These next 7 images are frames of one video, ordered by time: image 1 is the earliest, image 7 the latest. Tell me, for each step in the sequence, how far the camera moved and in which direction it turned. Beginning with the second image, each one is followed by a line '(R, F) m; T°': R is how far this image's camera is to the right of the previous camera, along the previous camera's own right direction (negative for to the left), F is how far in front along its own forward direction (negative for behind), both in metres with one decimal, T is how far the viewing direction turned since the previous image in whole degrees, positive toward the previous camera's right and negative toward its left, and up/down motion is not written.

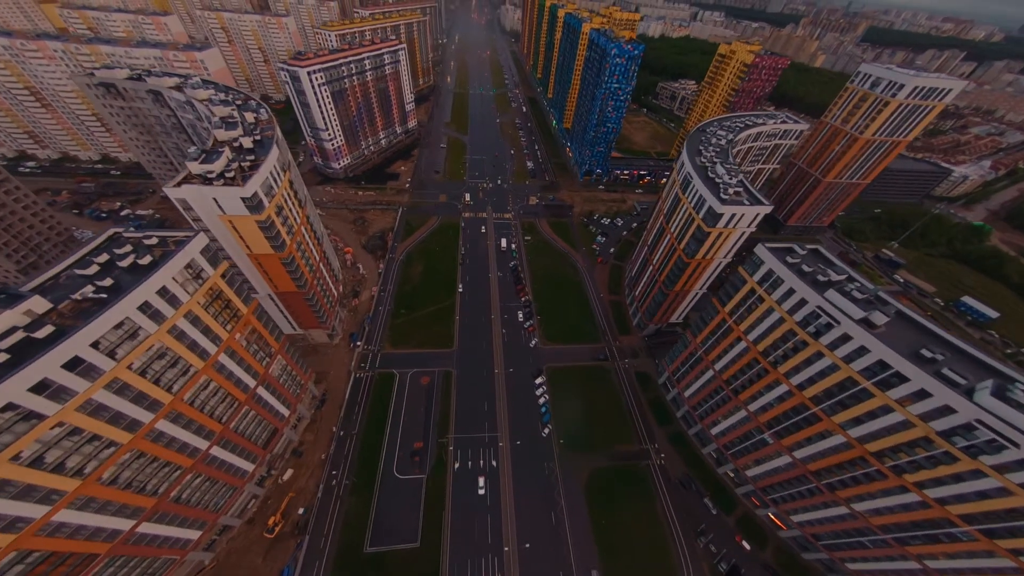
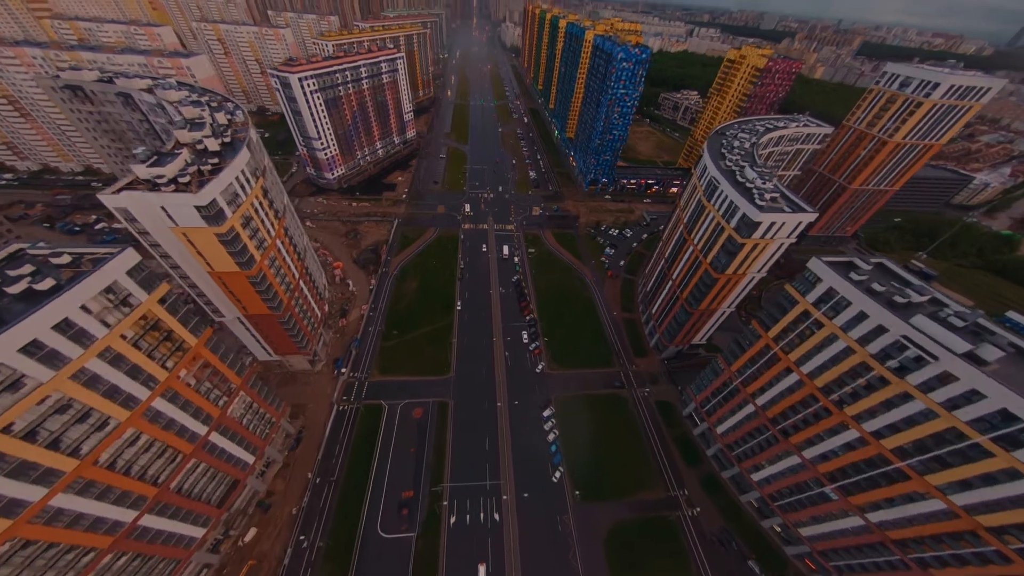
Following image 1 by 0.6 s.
(-0.7, +9.0) m; 0°
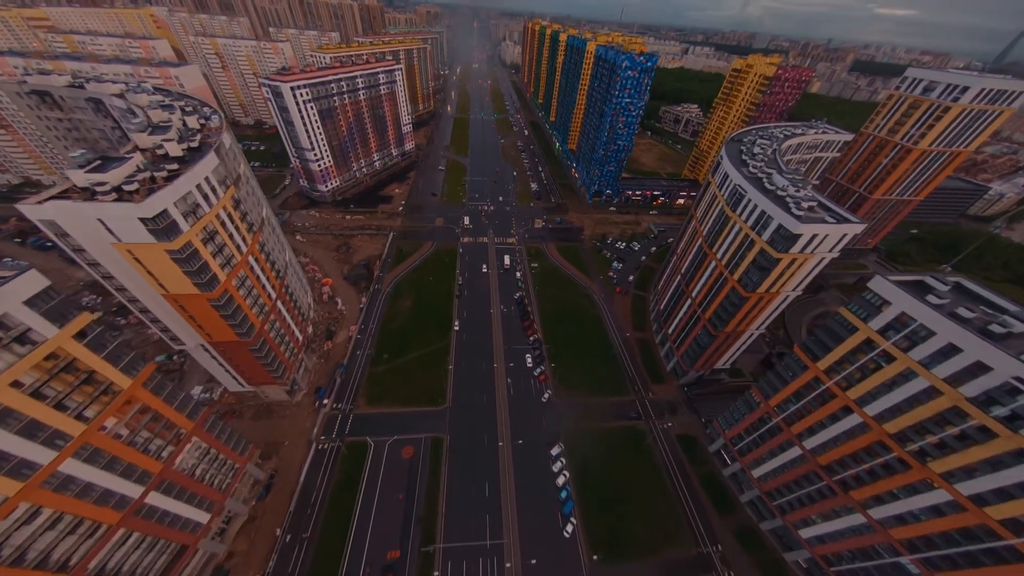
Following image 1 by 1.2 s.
(-0.5, +7.4) m; 0°
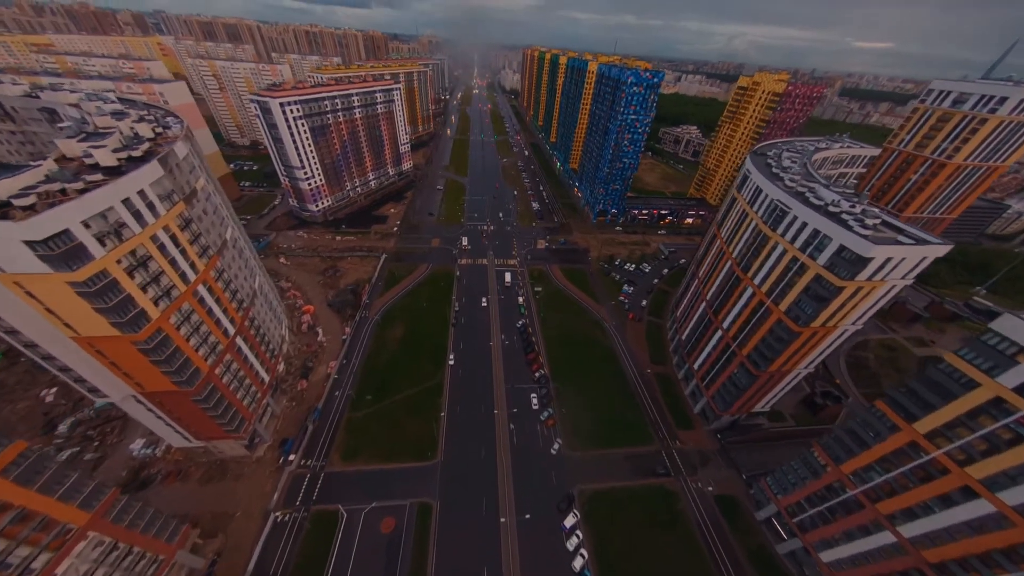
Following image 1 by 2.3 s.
(-0.7, +9.4) m; 0°
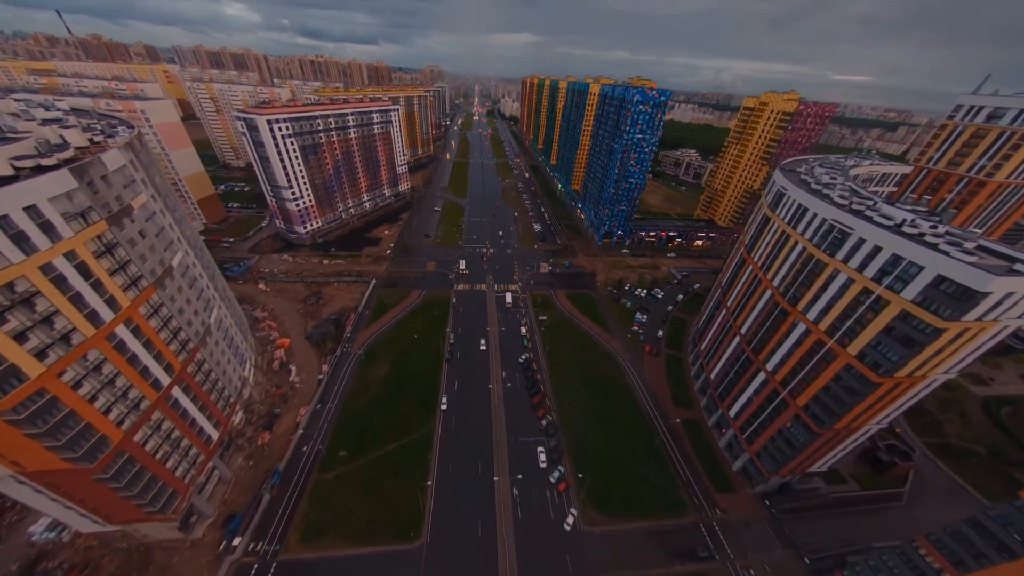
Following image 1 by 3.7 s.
(-0.7, +9.3) m; 0°
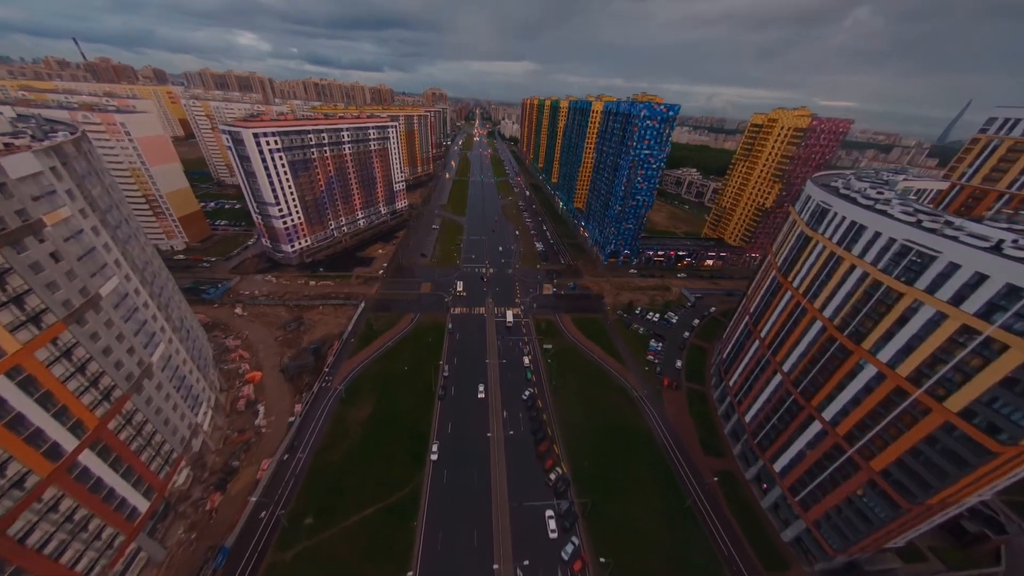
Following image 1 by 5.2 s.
(-0.6, +8.2) m; 0°
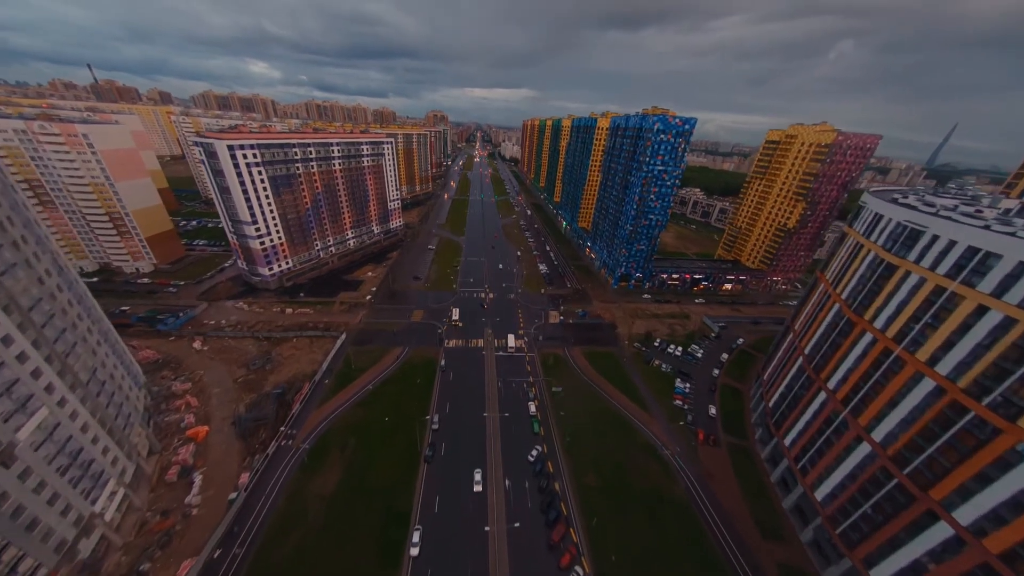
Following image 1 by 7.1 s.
(-0.8, +11.2) m; 0°
